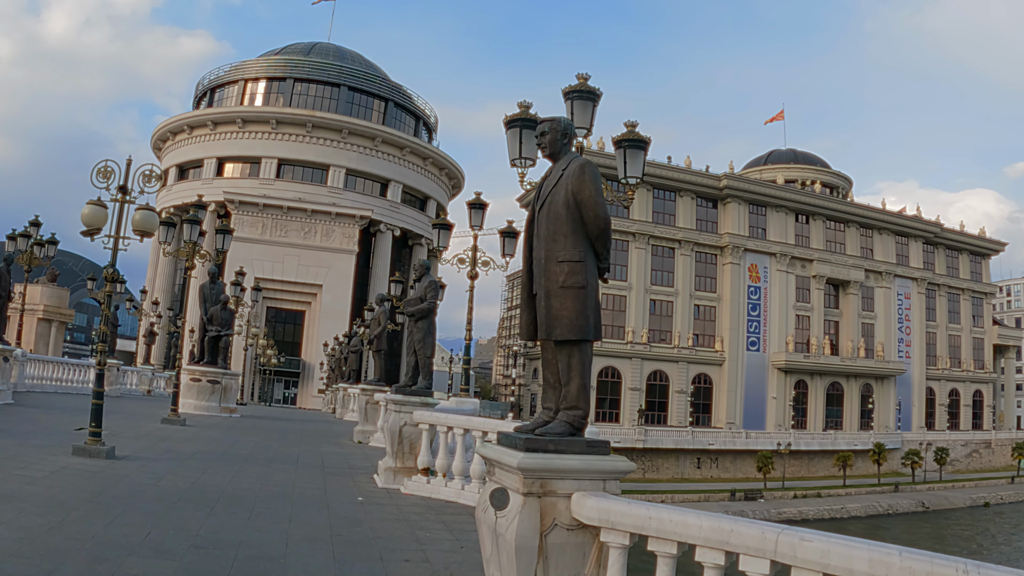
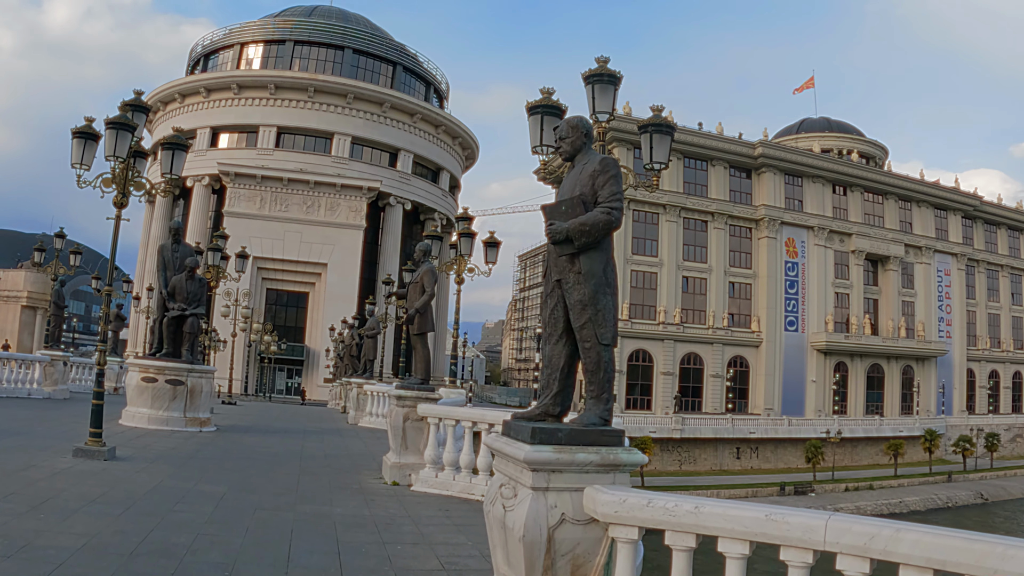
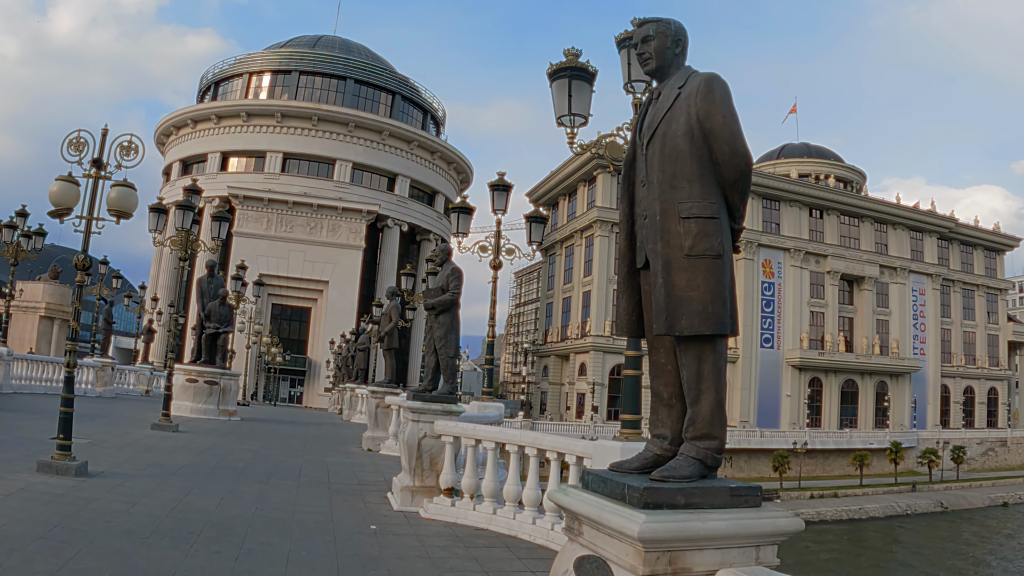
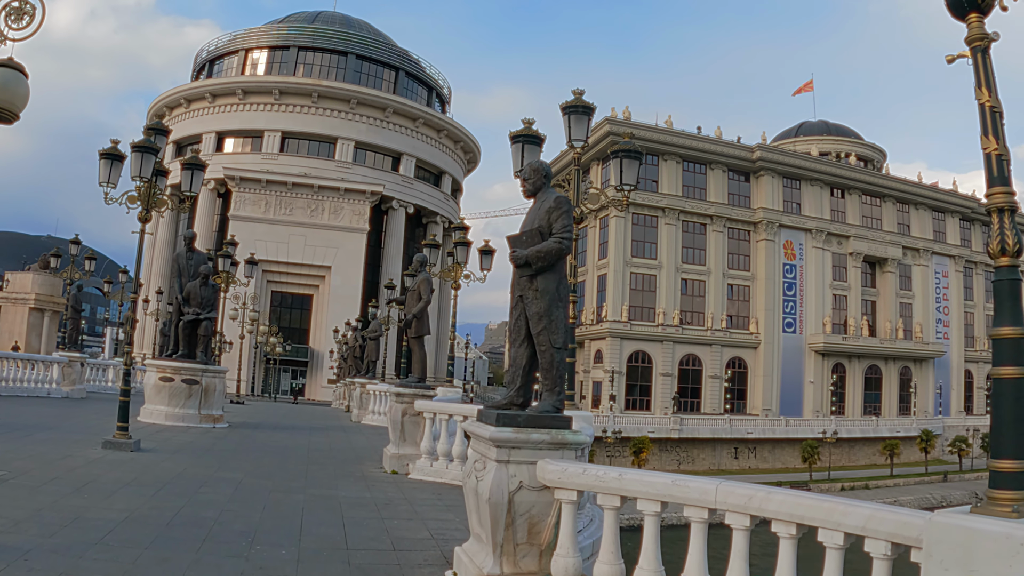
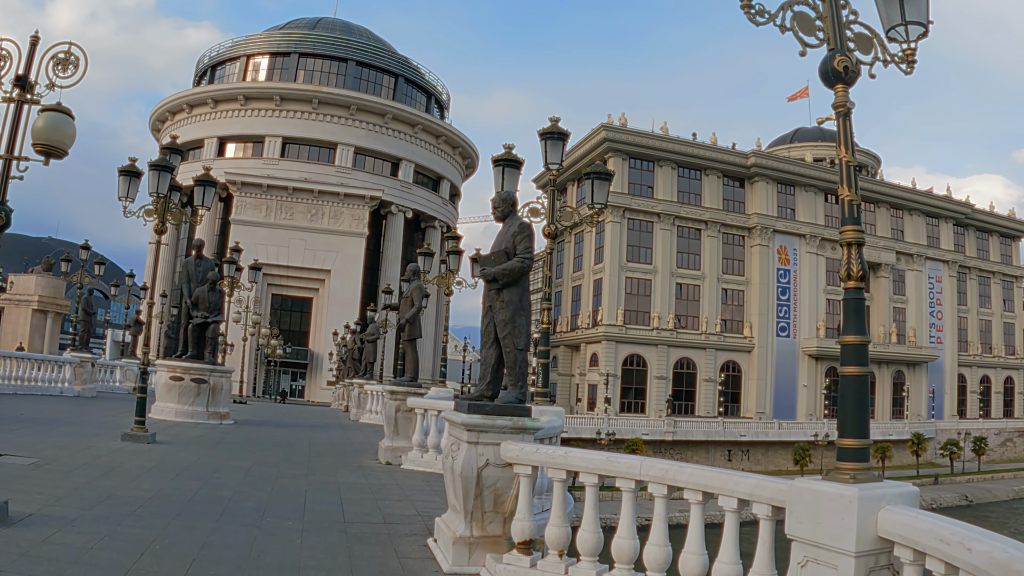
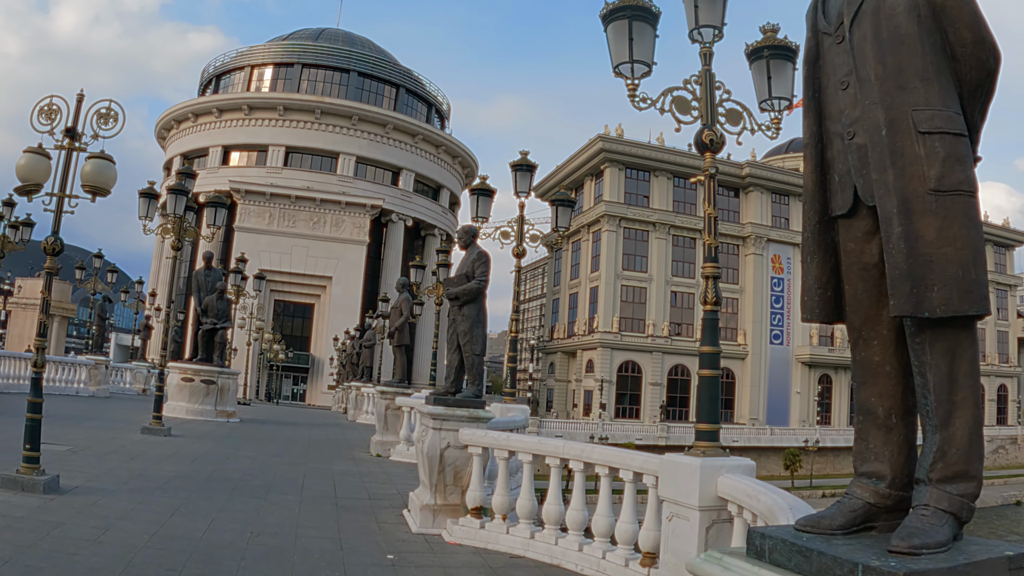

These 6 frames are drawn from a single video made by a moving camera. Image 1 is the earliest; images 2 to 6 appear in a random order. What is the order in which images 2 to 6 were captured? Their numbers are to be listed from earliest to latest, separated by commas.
3, 6, 5, 4, 2
